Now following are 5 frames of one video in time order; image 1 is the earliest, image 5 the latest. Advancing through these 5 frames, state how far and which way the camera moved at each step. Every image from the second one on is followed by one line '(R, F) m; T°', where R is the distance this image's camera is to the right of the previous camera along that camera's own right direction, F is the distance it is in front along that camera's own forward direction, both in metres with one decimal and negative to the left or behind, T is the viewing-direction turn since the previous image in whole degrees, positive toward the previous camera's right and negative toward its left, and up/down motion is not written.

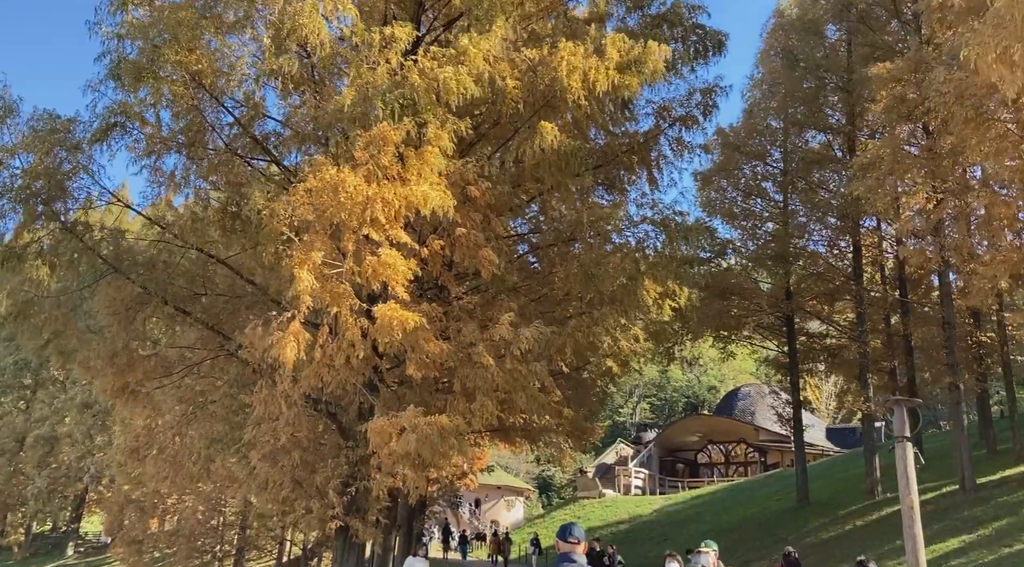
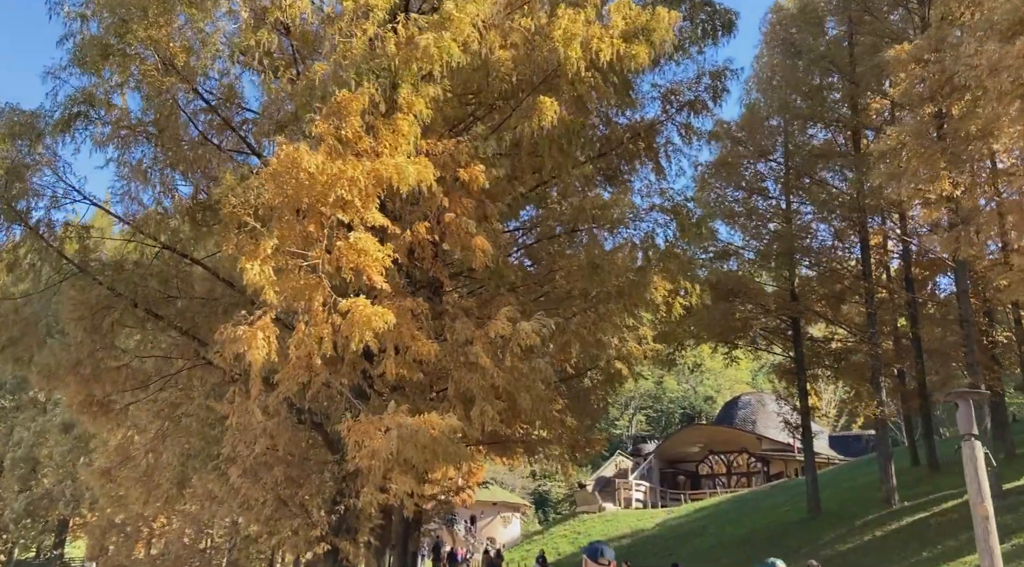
(-0.1, +1.0) m; +1°
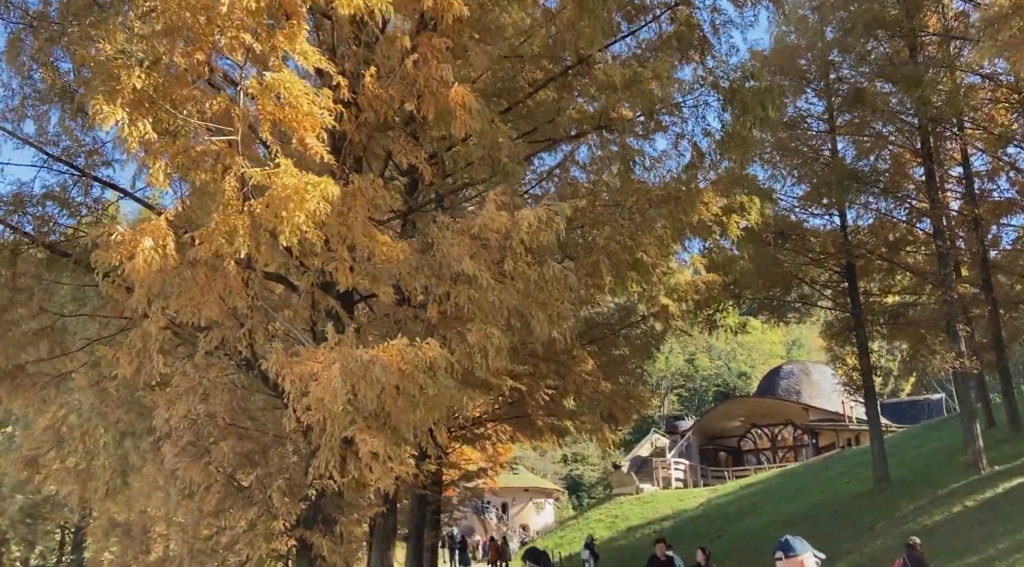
(+0.1, +2.7) m; -1°
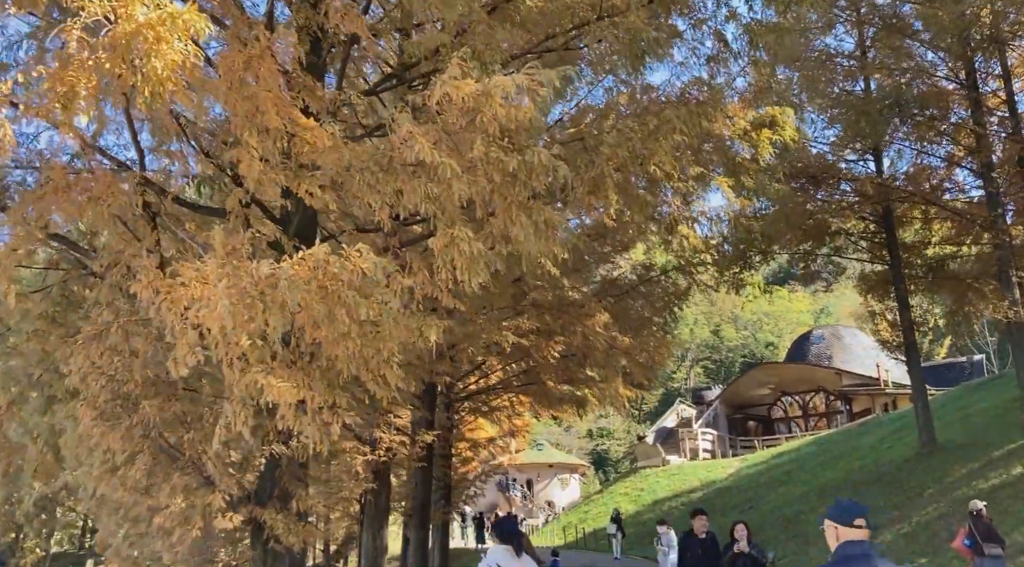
(+0.2, +1.5) m; -1°
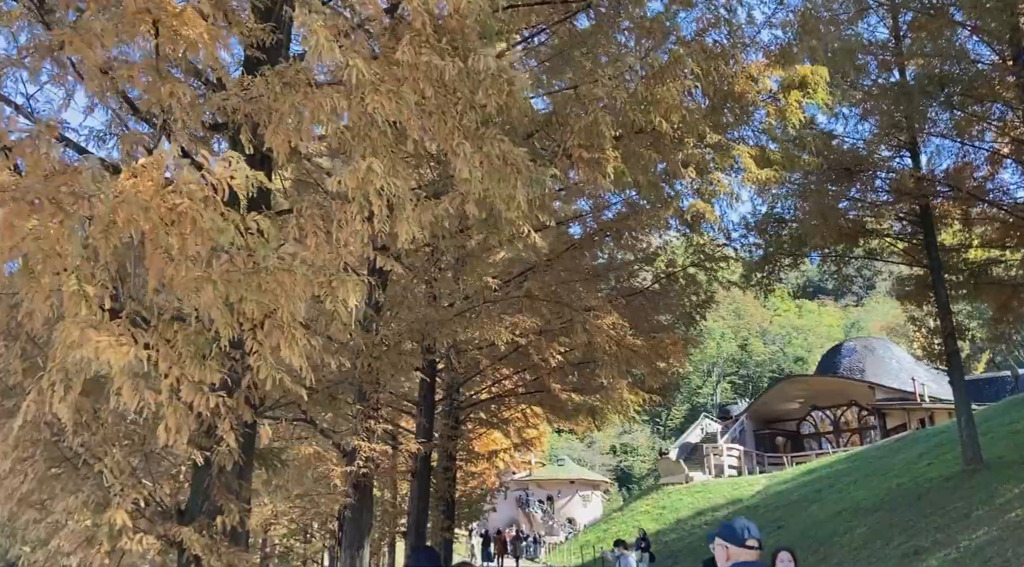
(+0.3, +1.3) m; -1°
